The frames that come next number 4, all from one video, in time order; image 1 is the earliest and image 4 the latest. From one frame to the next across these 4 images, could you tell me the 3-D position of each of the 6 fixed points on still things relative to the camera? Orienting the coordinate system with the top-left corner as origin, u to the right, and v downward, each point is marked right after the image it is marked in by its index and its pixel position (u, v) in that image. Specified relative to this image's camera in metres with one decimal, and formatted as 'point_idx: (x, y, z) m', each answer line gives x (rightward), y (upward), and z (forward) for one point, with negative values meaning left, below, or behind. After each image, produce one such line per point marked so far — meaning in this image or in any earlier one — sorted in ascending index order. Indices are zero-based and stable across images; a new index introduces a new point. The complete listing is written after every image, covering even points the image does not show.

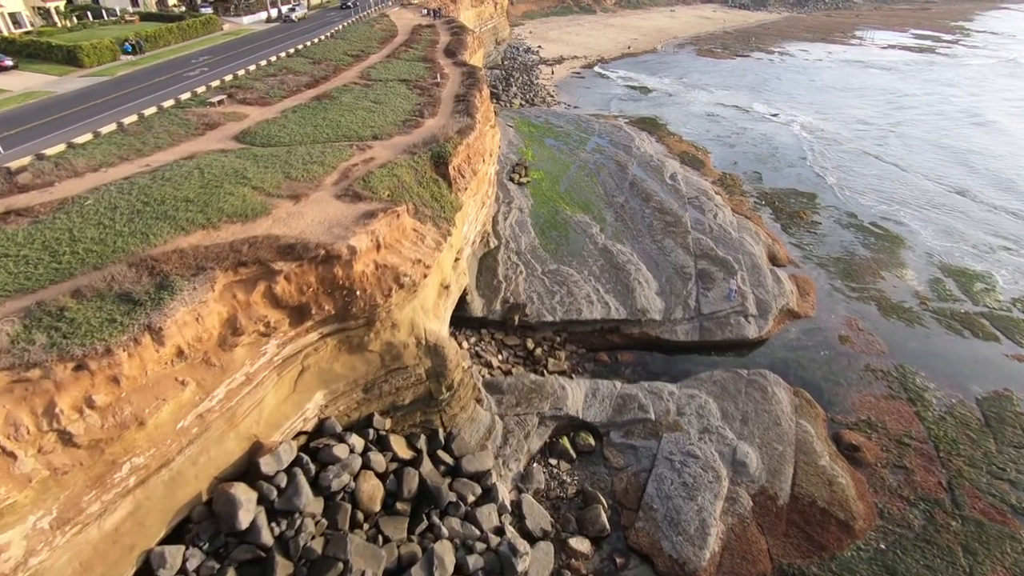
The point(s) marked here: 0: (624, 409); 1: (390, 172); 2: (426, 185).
0: (+3.9, -4.2, +19.8) m
1: (-4.1, +3.9, +19.3) m
2: (-3.0, +3.5, +19.9) m
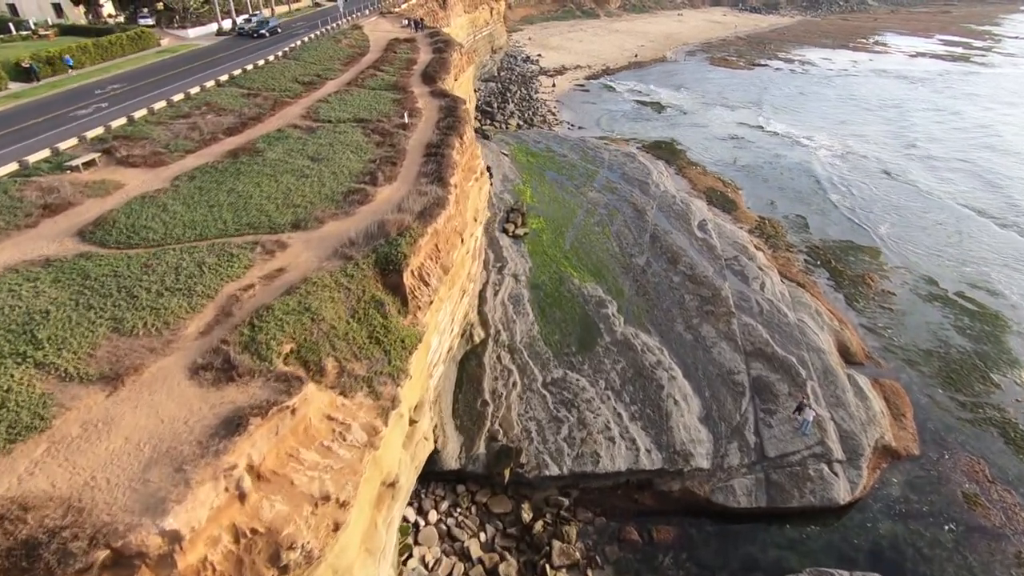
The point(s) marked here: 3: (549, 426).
0: (+3.5, -8.4, +12.7) m
1: (-4.5, -0.3, +12.1) m
2: (-3.4, -0.6, +12.7) m
3: (+1.2, -4.5, +18.8) m
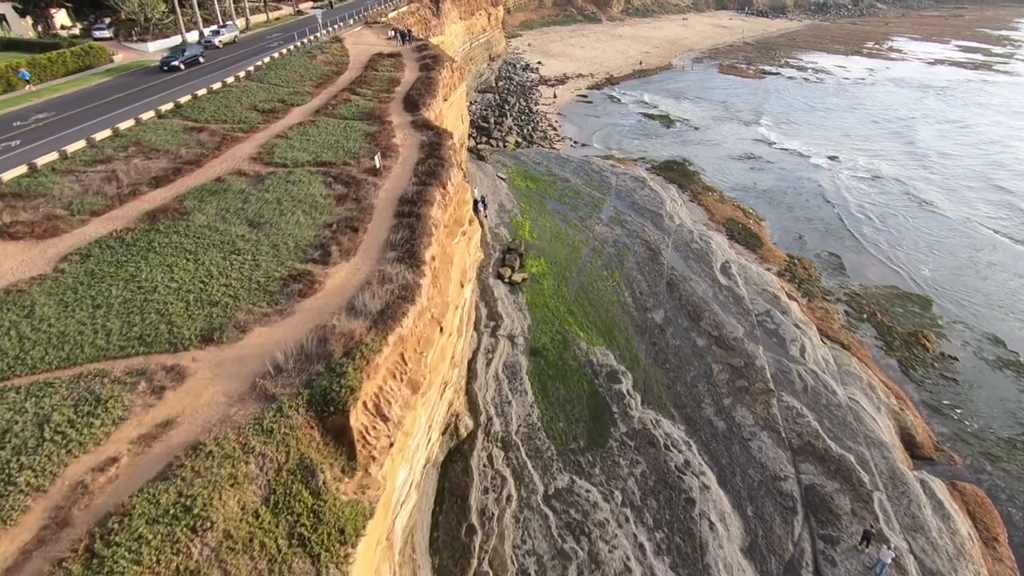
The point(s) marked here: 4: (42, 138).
0: (+3.4, -11.0, +8.6) m
1: (-4.6, -2.8, +8.1) m
2: (-3.5, -3.2, +8.7) m
3: (+1.0, -7.1, +14.7) m
4: (-16.4, +5.2, +20.0) m
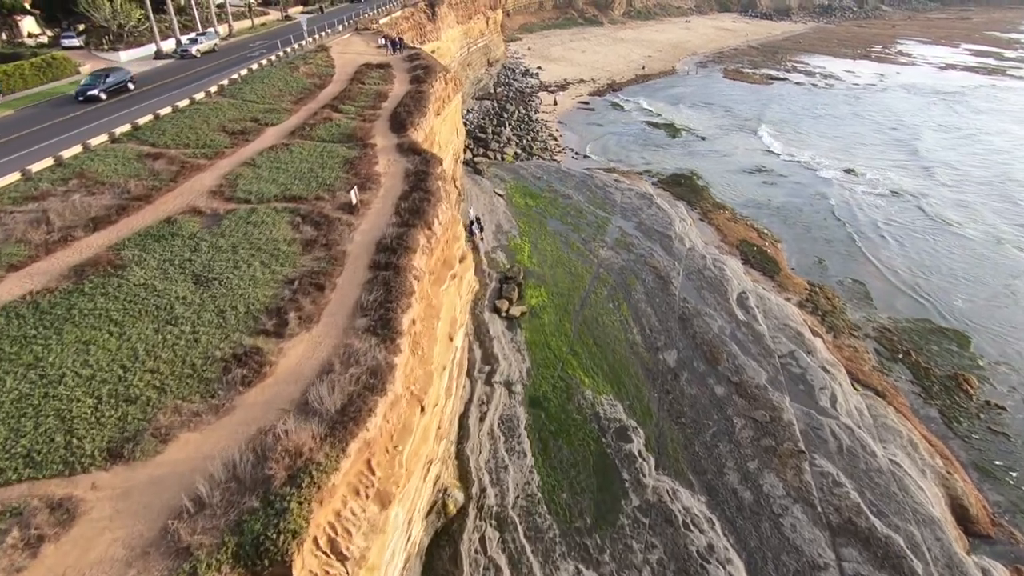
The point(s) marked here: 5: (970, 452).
0: (+3.3, -12.5, +6.2) m
1: (-4.7, -4.3, +5.7) m
2: (-3.6, -4.7, +6.3) m
3: (+0.9, -8.6, +12.3) m
4: (-16.5, +3.6, +17.6) m
5: (+15.3, -5.5, +19.2) m
